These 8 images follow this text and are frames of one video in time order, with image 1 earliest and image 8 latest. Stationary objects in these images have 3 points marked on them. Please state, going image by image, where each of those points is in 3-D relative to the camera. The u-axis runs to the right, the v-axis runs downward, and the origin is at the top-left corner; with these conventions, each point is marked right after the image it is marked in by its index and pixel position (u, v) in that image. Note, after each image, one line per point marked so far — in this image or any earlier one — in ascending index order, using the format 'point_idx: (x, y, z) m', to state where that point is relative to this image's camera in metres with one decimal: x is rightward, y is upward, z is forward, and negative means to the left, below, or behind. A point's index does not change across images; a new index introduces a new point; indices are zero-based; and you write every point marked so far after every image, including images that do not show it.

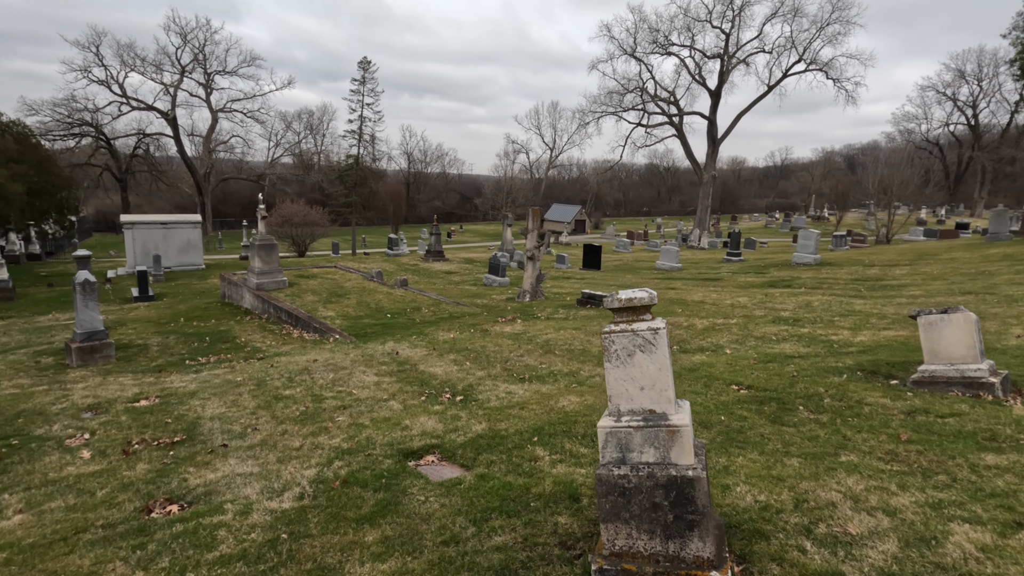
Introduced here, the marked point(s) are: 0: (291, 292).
0: (-7.7, -0.1, +18.6) m
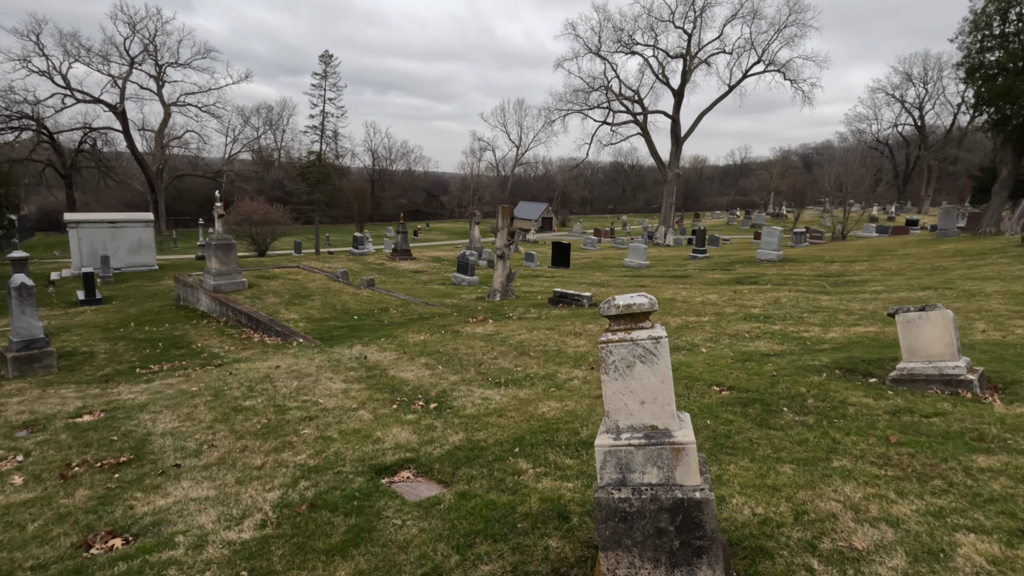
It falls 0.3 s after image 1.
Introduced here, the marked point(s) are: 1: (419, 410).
0: (-8.7, -0.2, +17.8) m
1: (-1.2, -1.5, +6.6) m
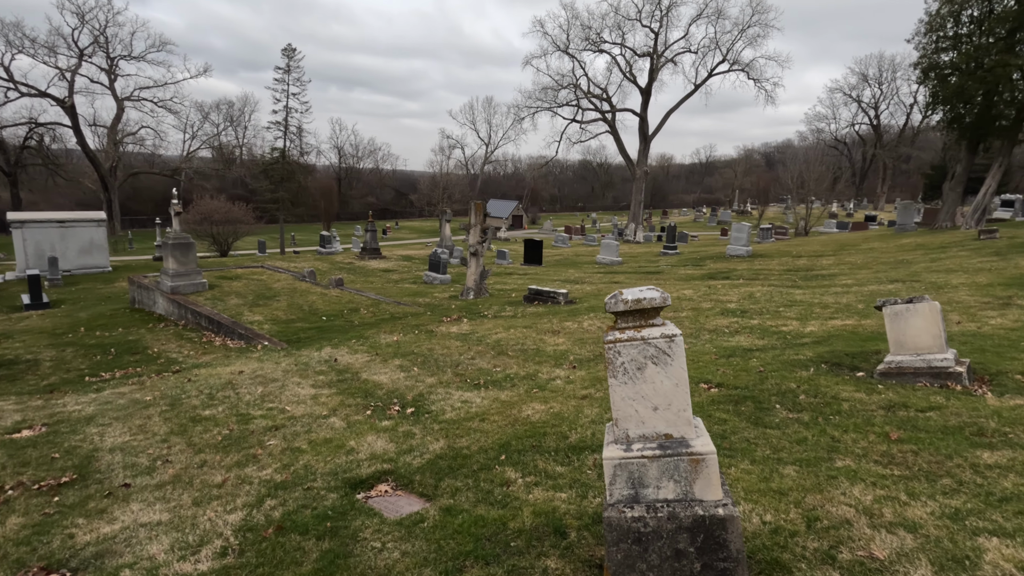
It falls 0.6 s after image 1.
0: (-9.5, -0.2, +17.0) m
1: (-1.4, -1.5, +6.2) m
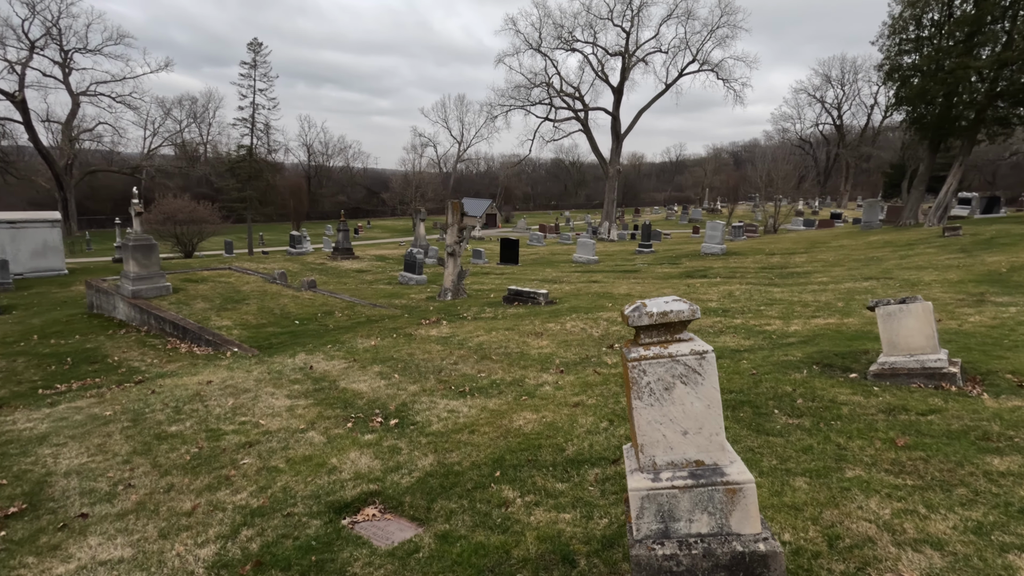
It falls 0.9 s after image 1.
0: (-10.2, -0.3, +16.2) m
1: (-1.5, -1.6, +5.9) m
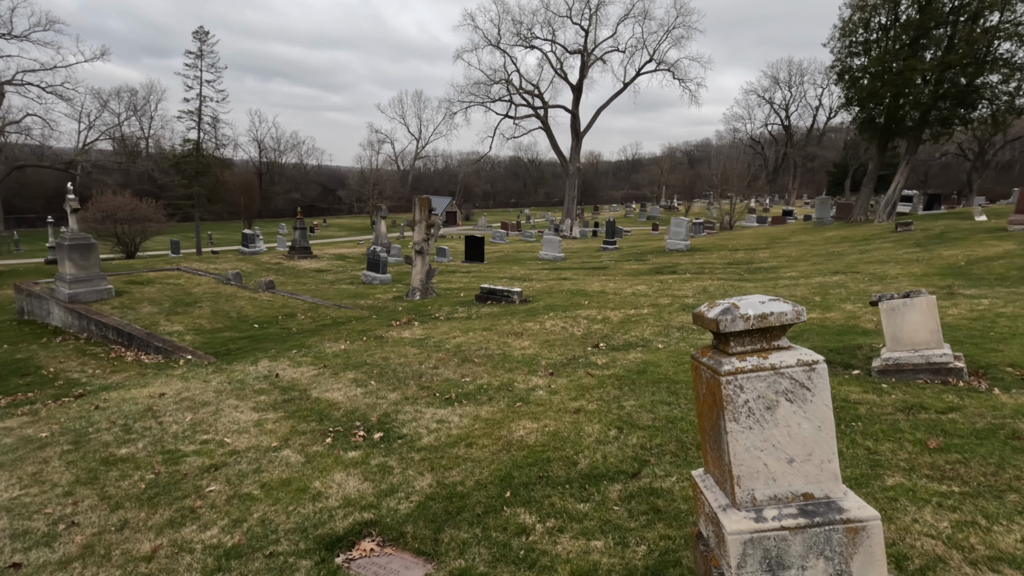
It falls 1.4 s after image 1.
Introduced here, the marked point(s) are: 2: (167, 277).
0: (-11.0, -0.4, +14.9) m
1: (-1.5, -1.6, +5.3) m
2: (-12.5, +0.4, +19.2) m
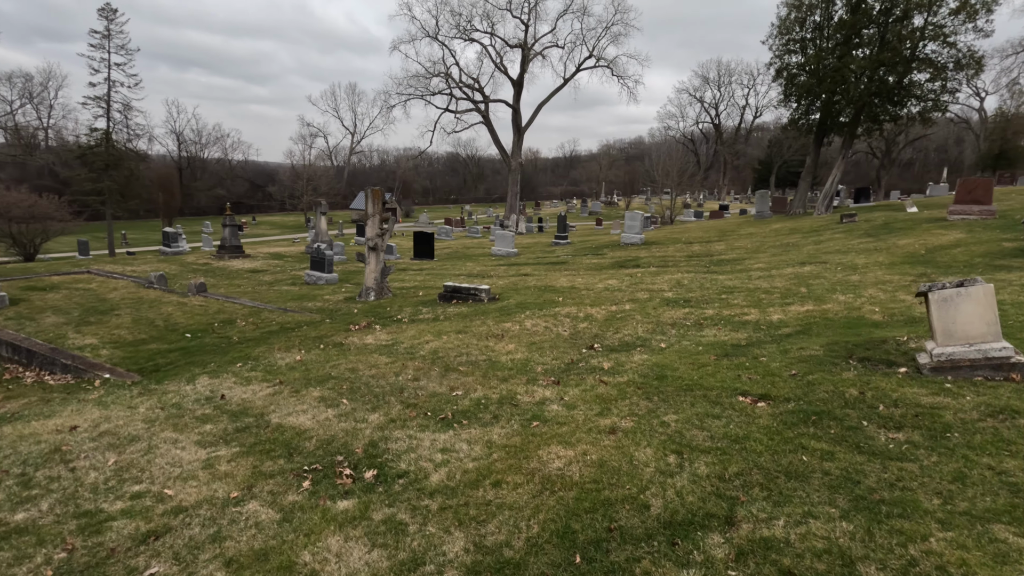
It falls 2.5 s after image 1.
0: (-11.8, -0.6, +12.7) m
1: (-1.3, -1.6, +4.2) m
2: (-13.7, +0.2, +16.7) m
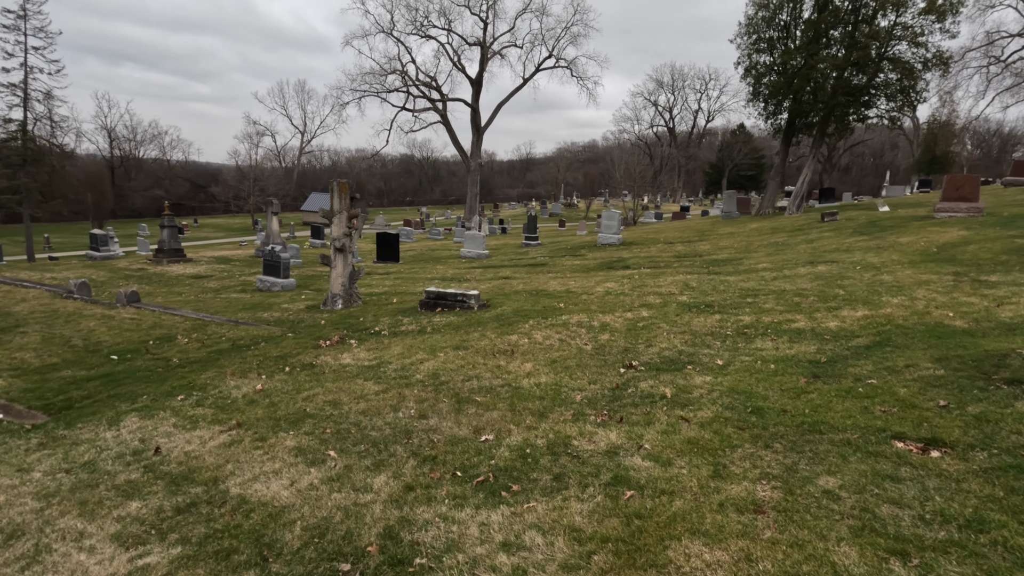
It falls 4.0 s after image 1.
0: (-11.8, -0.8, +10.1) m
1: (-0.6, -1.6, +2.5) m
2: (-14.1, -0.1, +14.0) m
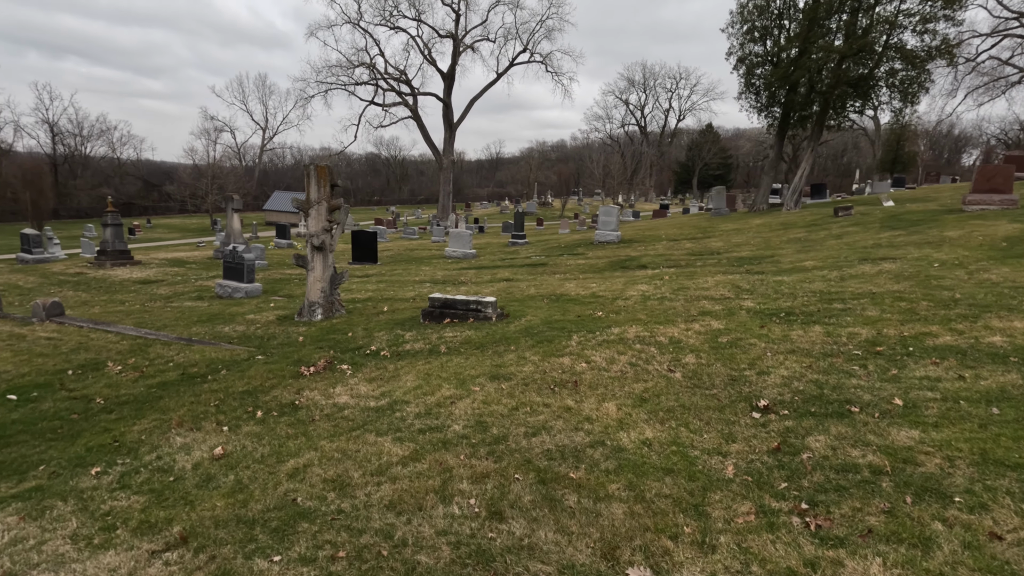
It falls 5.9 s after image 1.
0: (-11.2, -1.1, +7.2) m
1: (+0.4, -1.7, +0.3) m
2: (-13.8, -0.3, +11.0) m
